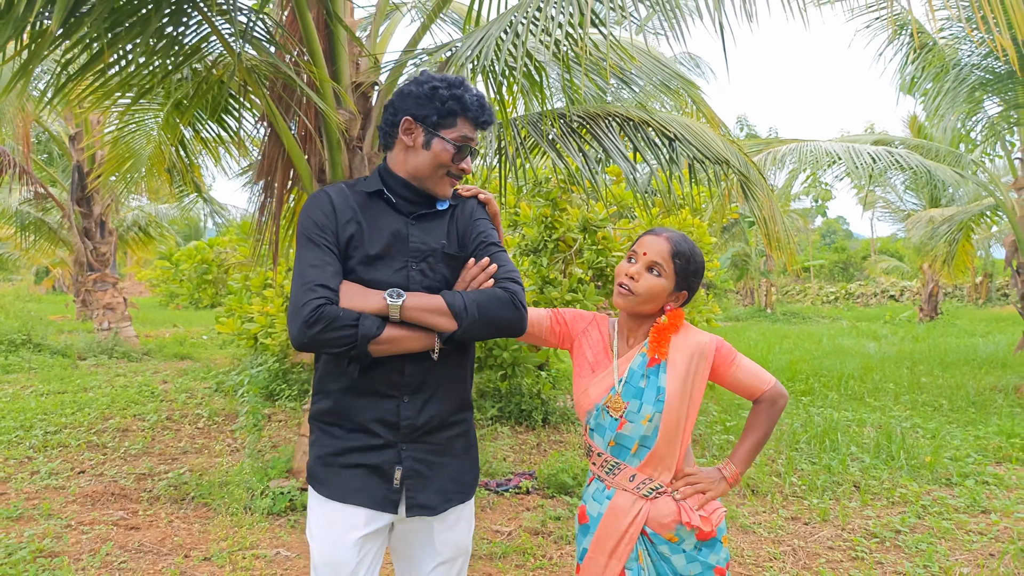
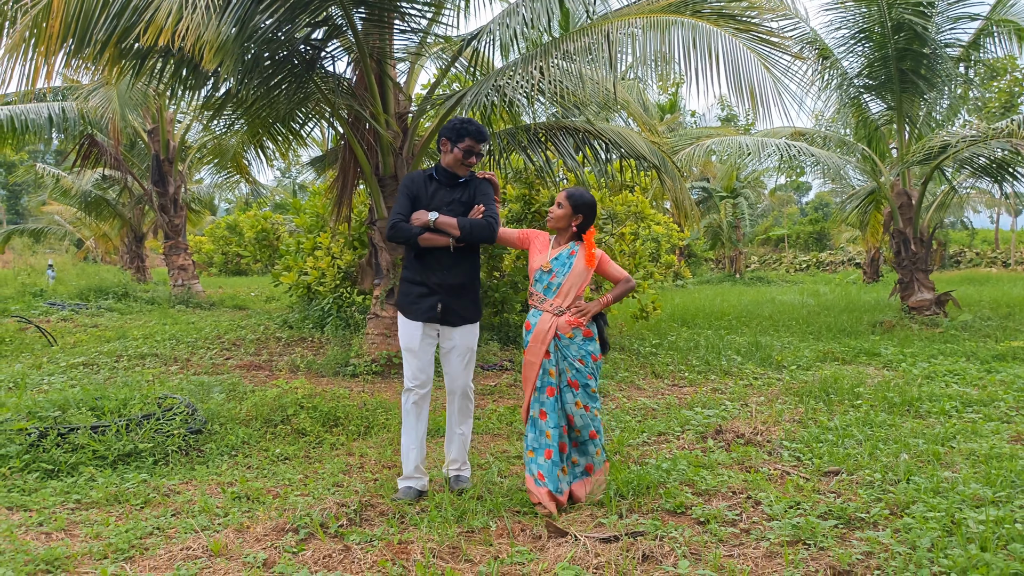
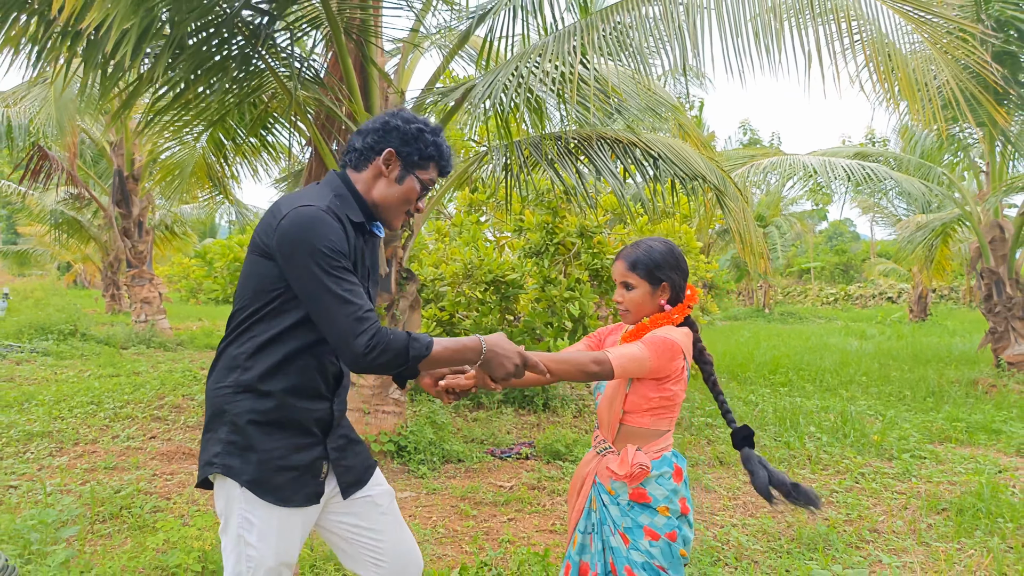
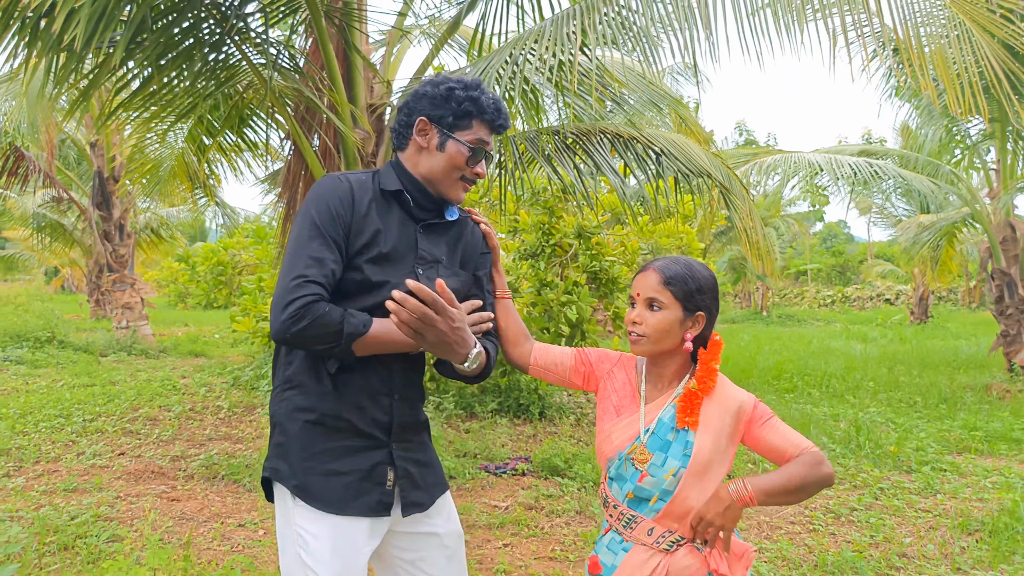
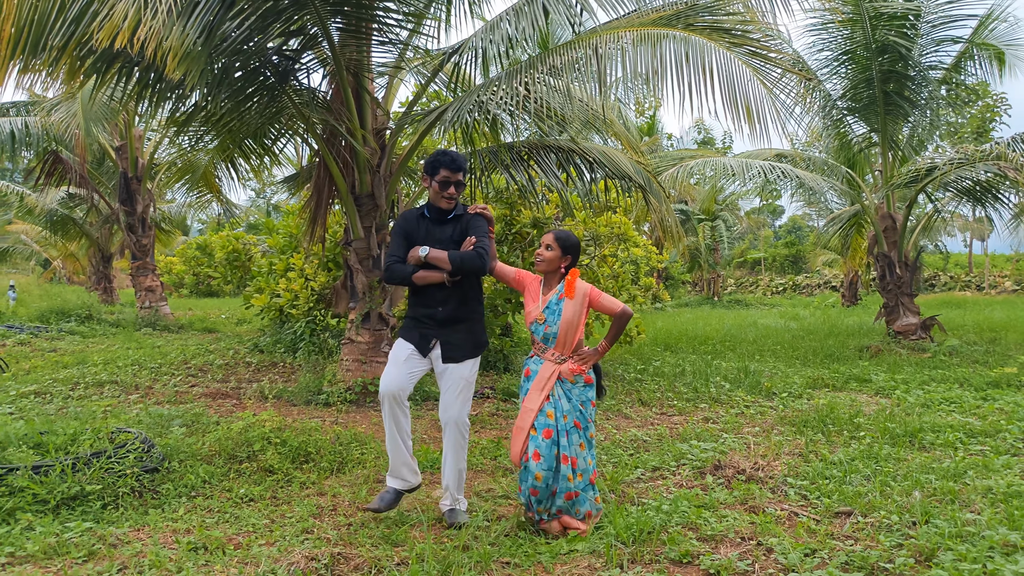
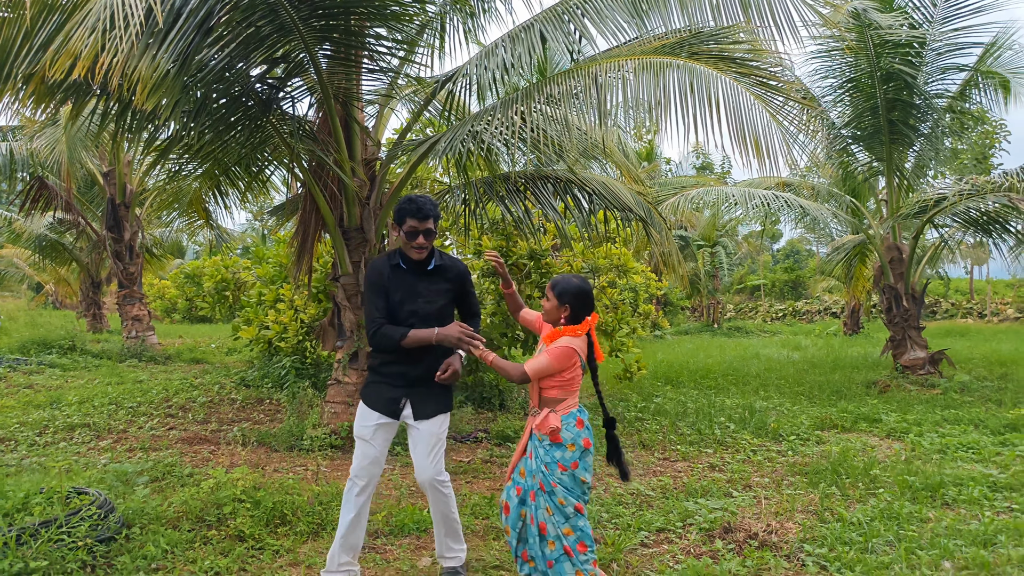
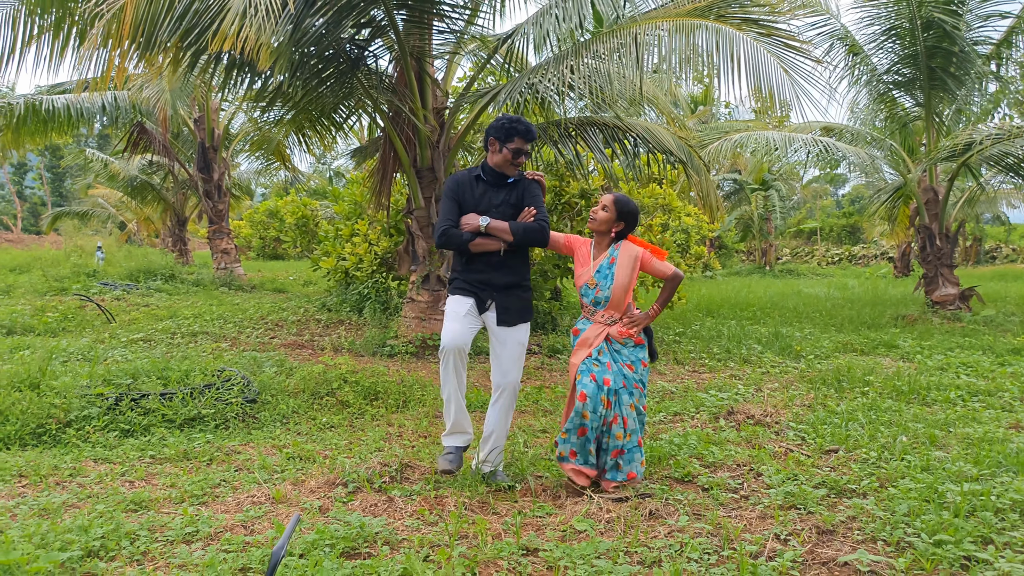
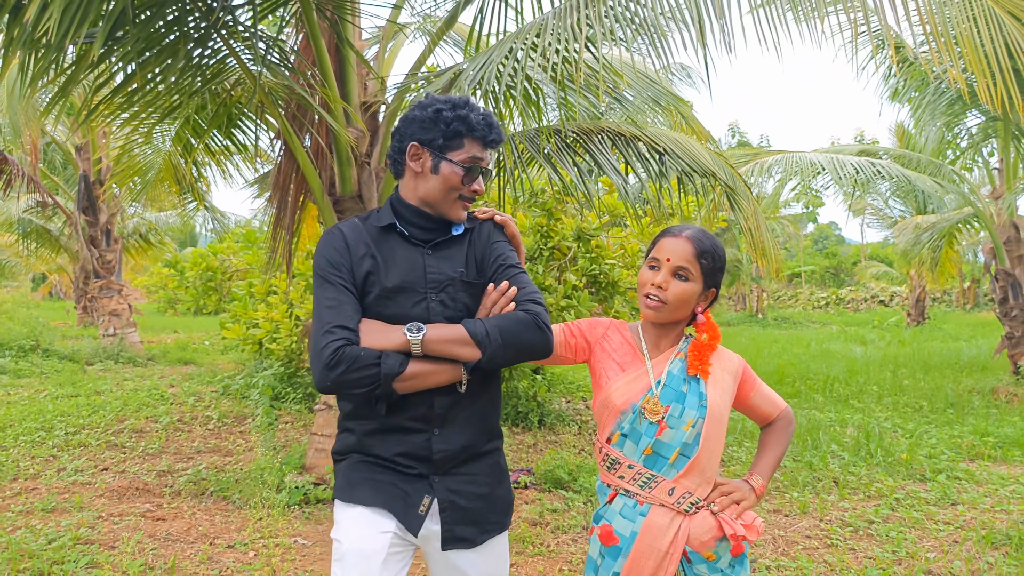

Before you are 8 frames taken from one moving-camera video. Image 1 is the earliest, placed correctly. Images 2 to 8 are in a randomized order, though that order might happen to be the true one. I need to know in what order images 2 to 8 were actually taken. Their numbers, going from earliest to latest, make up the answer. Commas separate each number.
8, 4, 3, 6, 5, 2, 7
